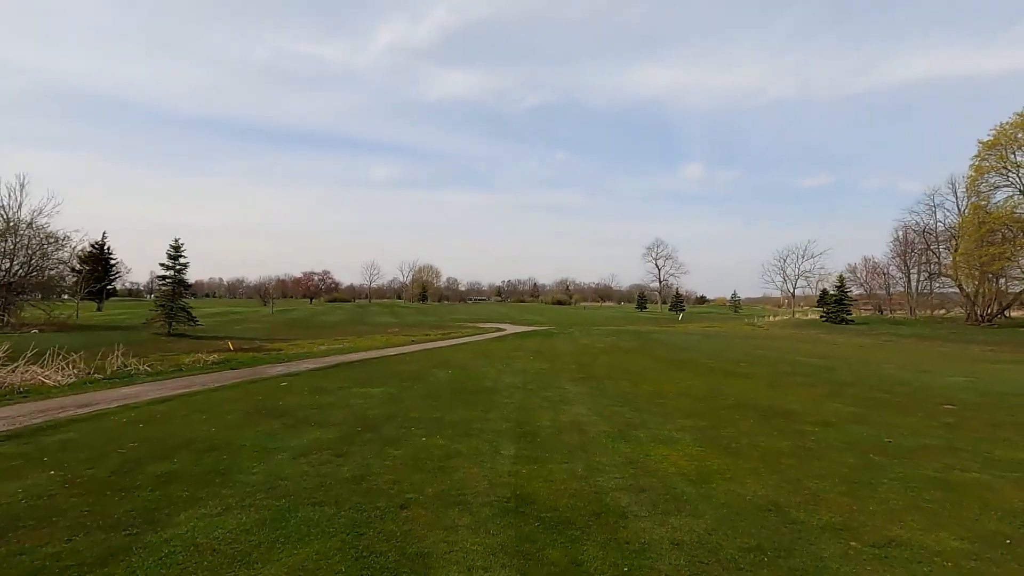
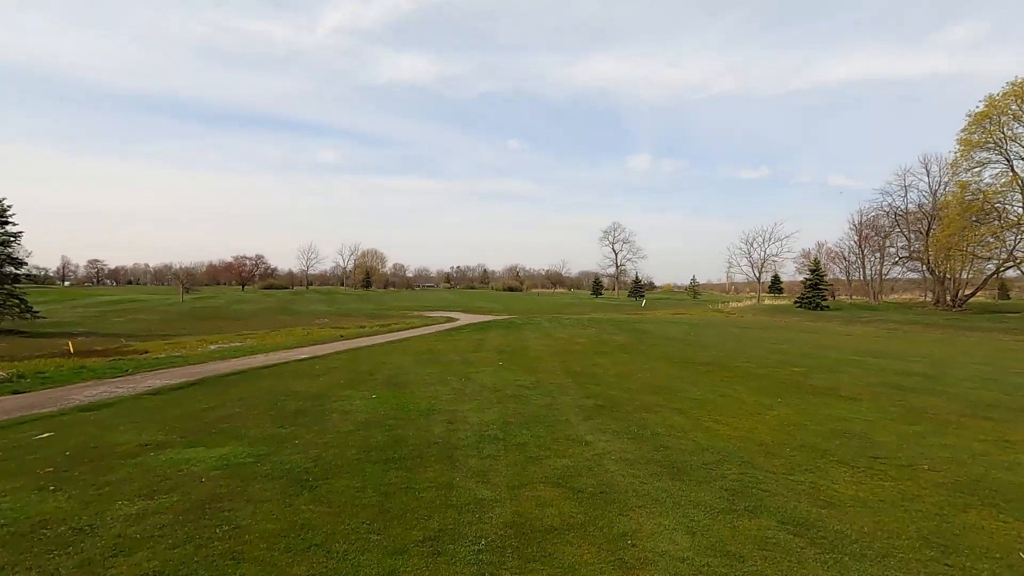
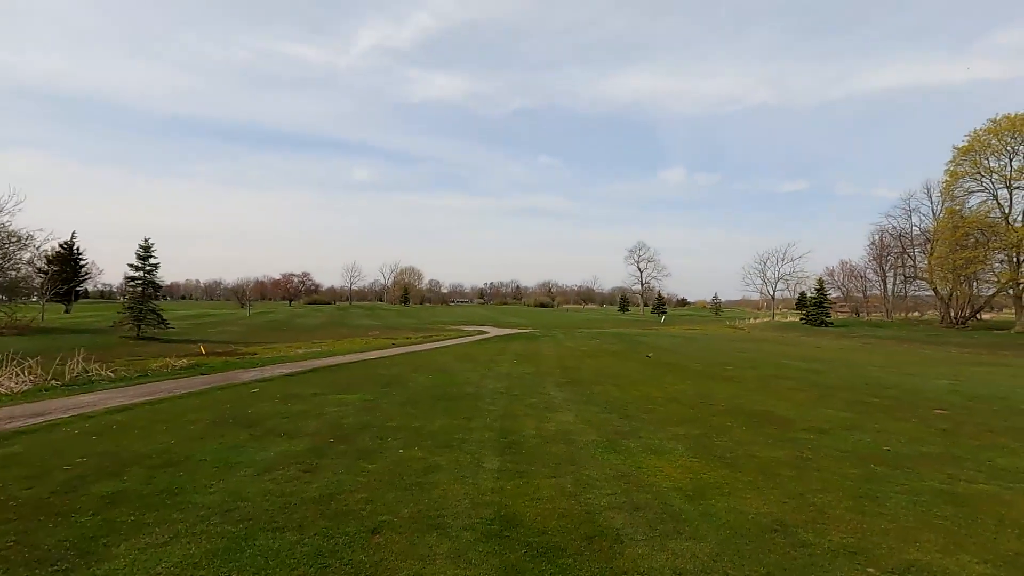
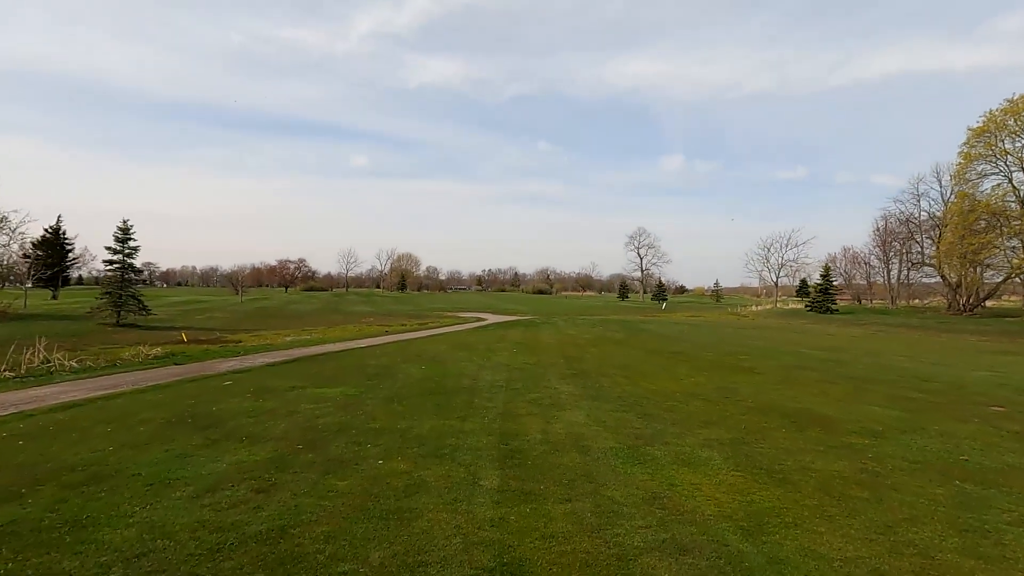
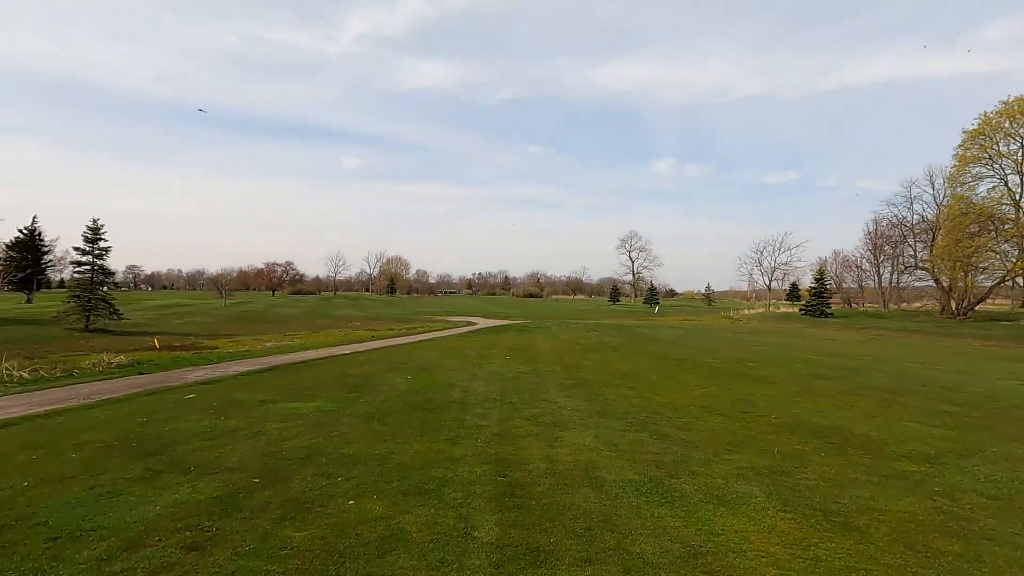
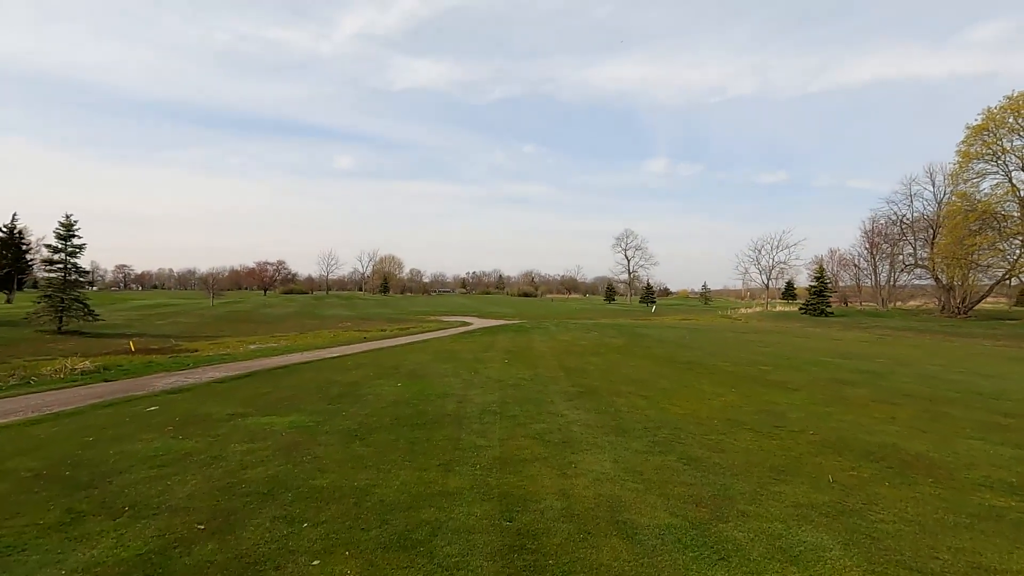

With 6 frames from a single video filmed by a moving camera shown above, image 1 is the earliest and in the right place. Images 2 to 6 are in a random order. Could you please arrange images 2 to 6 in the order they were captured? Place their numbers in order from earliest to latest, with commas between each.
3, 4, 5, 6, 2
